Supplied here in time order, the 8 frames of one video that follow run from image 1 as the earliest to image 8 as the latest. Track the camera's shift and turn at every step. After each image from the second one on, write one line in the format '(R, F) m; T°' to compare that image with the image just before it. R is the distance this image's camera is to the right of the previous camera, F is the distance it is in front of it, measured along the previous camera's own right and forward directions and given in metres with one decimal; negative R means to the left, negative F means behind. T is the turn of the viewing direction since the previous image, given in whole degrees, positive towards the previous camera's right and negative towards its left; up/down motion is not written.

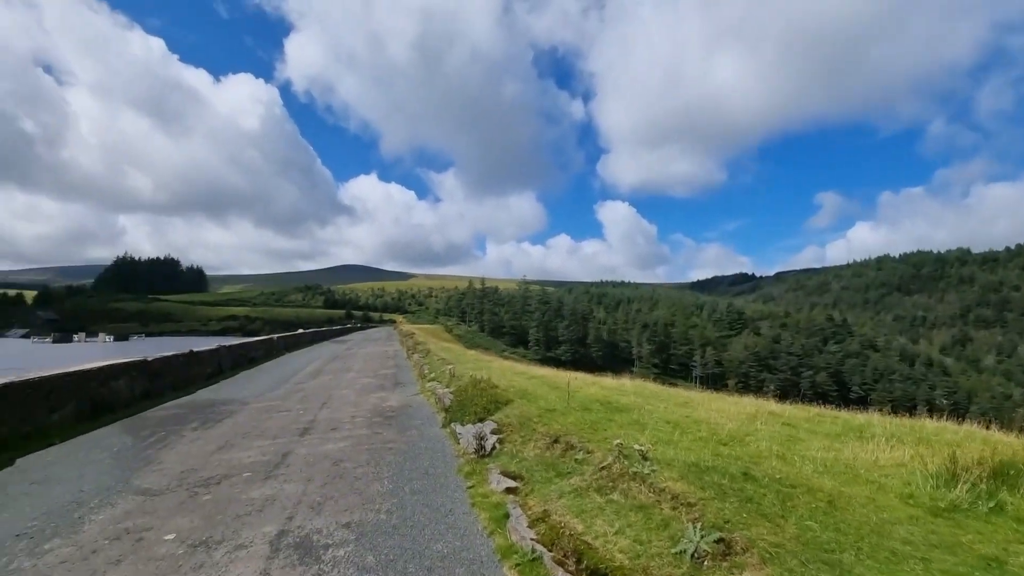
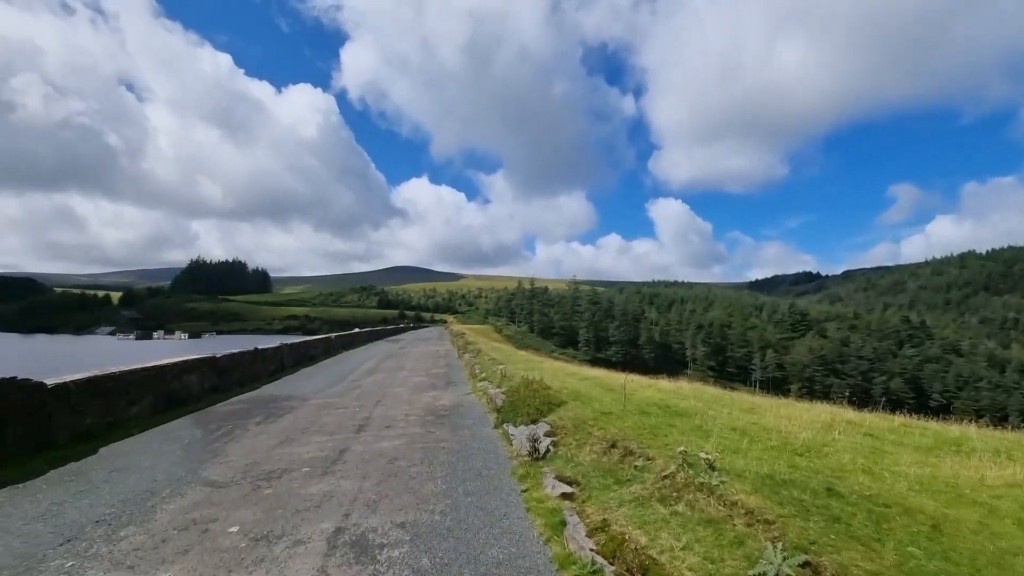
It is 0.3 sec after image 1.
(-0.1, +0.2) m; -6°
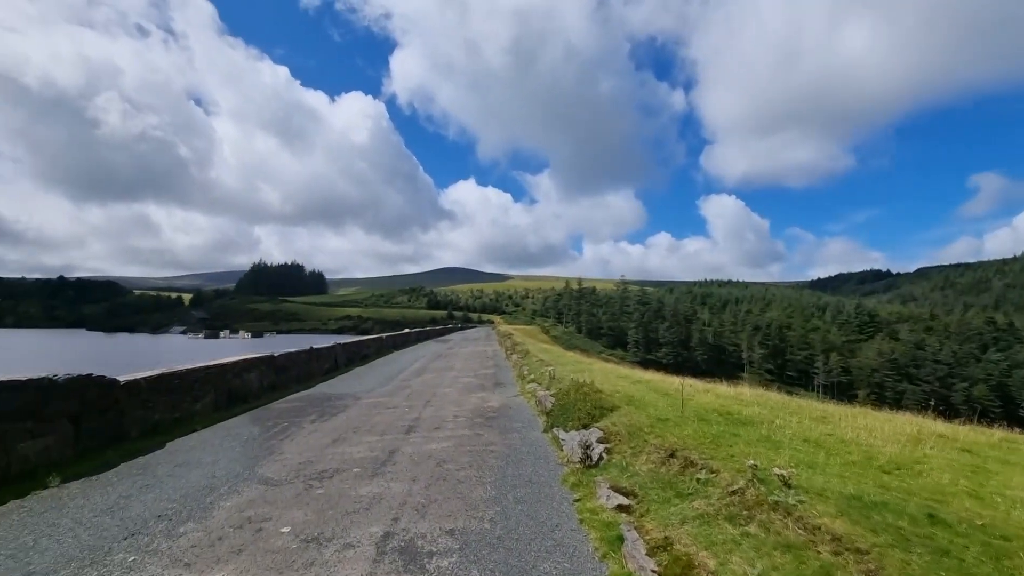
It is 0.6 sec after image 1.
(0.0, +0.2) m; -6°
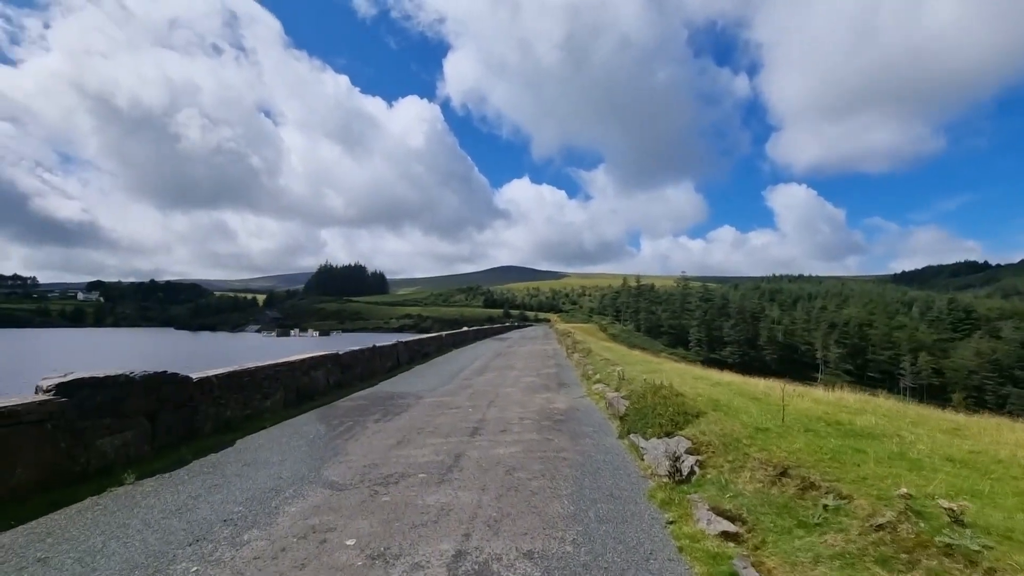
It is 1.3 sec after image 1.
(-0.3, +0.6) m; -7°
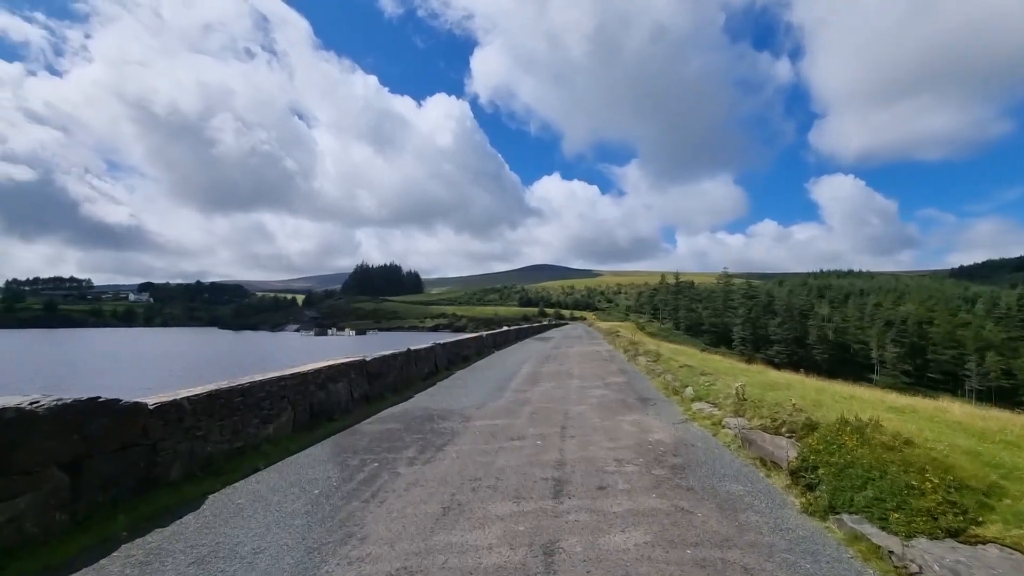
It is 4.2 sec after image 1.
(-0.9, +3.3) m; -4°
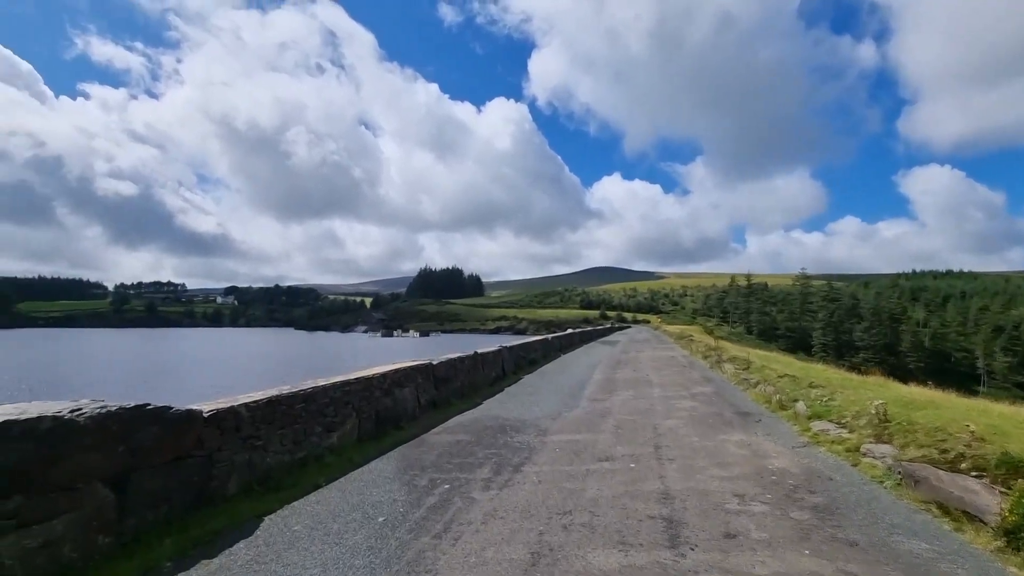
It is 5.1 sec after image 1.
(-0.4, +1.1) m; -7°
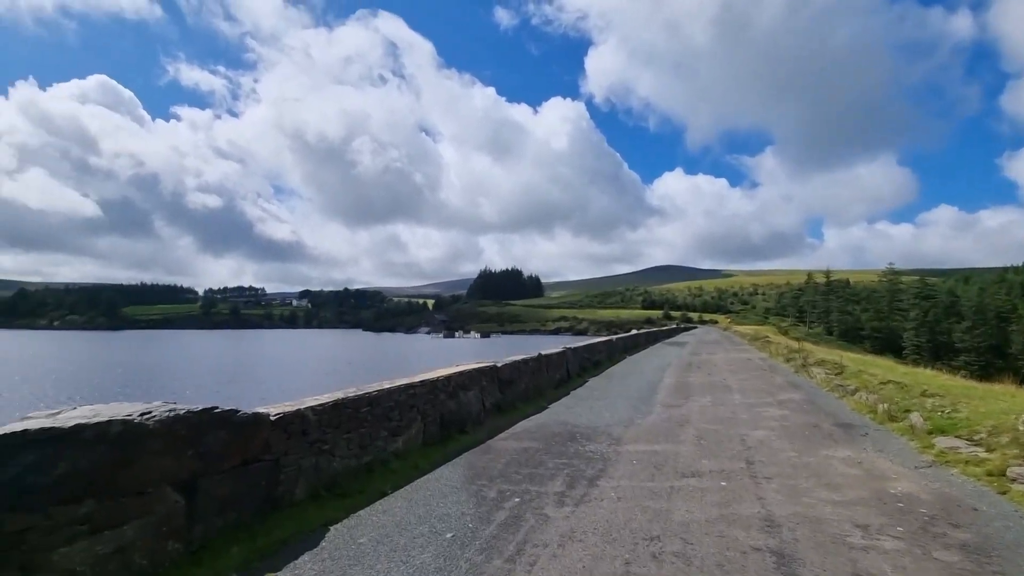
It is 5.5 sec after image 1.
(-0.2, +0.5) m; -7°
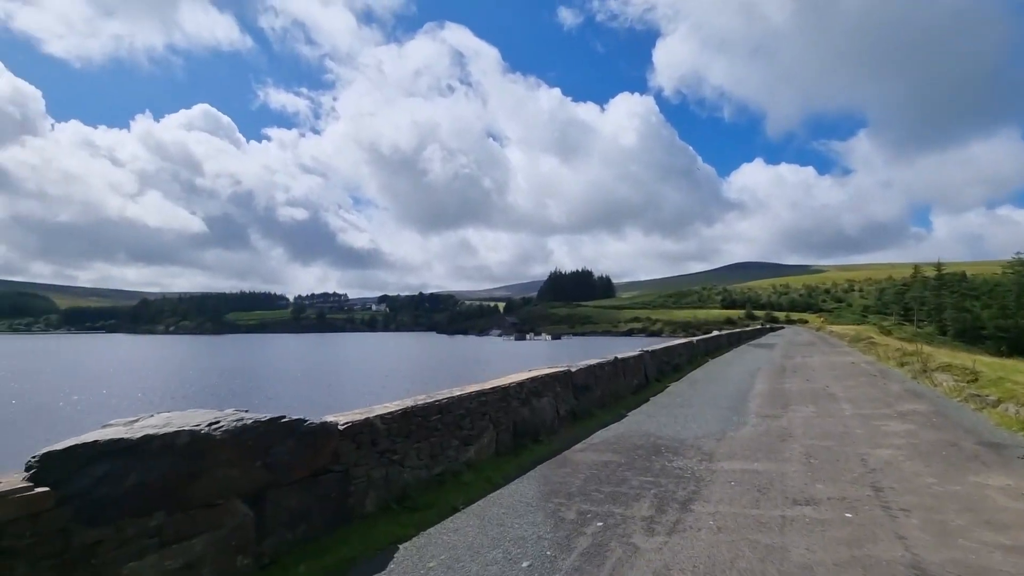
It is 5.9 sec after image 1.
(-0.1, +0.5) m; -8°
